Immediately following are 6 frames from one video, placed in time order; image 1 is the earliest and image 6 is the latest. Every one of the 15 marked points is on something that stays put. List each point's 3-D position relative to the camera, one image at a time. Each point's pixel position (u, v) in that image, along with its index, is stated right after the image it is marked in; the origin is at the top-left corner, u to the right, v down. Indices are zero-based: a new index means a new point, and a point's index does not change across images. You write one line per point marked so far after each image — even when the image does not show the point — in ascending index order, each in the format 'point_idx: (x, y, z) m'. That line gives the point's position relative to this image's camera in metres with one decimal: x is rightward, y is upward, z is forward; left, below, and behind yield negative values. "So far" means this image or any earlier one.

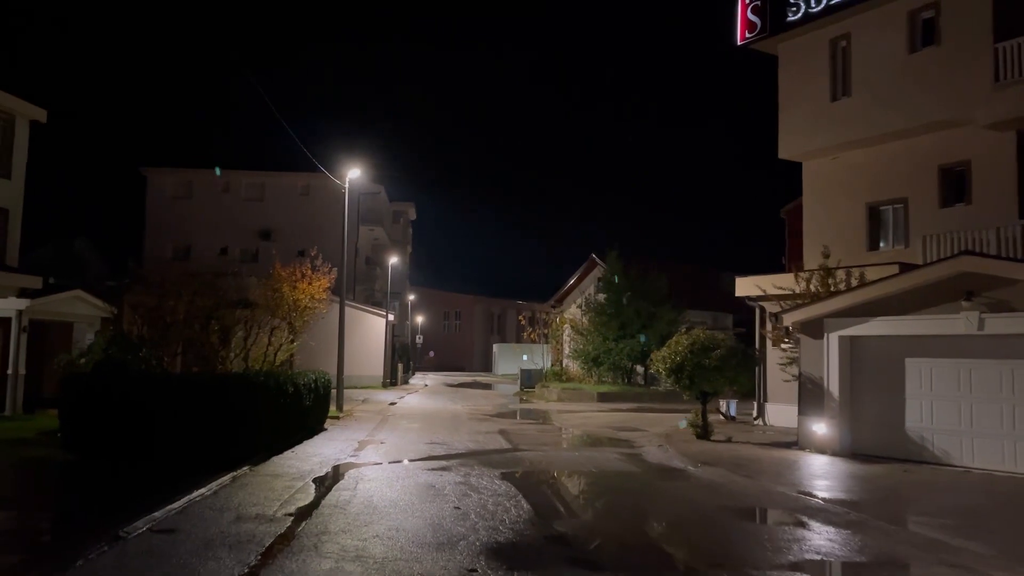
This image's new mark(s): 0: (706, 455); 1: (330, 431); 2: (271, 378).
0: (+3.6, -3.0, +15.6) m
1: (-3.9, -3.1, +18.5) m
2: (-4.4, -1.7, +15.6) m
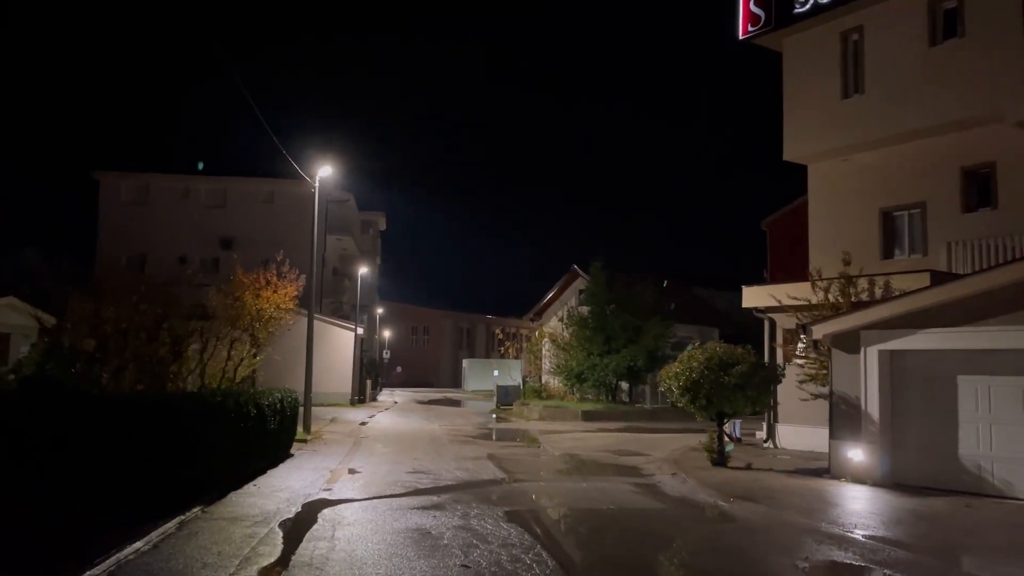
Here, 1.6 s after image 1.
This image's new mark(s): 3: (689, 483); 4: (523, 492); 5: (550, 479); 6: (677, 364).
0: (+3.5, -3.2, +13.7) m
1: (-4.0, -3.2, +16.3) m
2: (-4.4, -1.7, +13.4) m
3: (+2.9, -3.2, +14.2) m
4: (+0.2, -3.1, +13.0) m
5: (+0.7, -3.3, +14.8) m
6: (+3.1, -1.4, +16.0) m
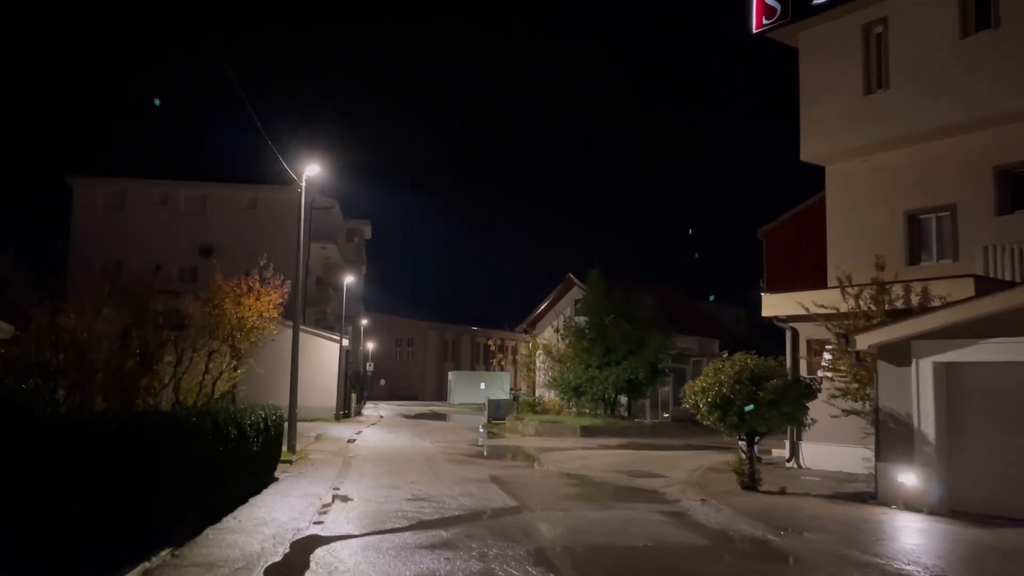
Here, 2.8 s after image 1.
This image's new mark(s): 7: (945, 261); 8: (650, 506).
0: (+3.7, -3.2, +12.2) m
1: (-3.9, -3.3, +14.7) m
2: (-4.2, -1.8, +11.8) m
3: (+3.1, -3.3, +12.7) m
4: (+0.4, -3.1, +11.5) m
5: (+0.9, -3.3, +13.3) m
6: (+3.2, -1.5, +14.5) m
7: (+9.7, +0.6, +19.4) m
8: (+2.1, -3.4, +13.3) m
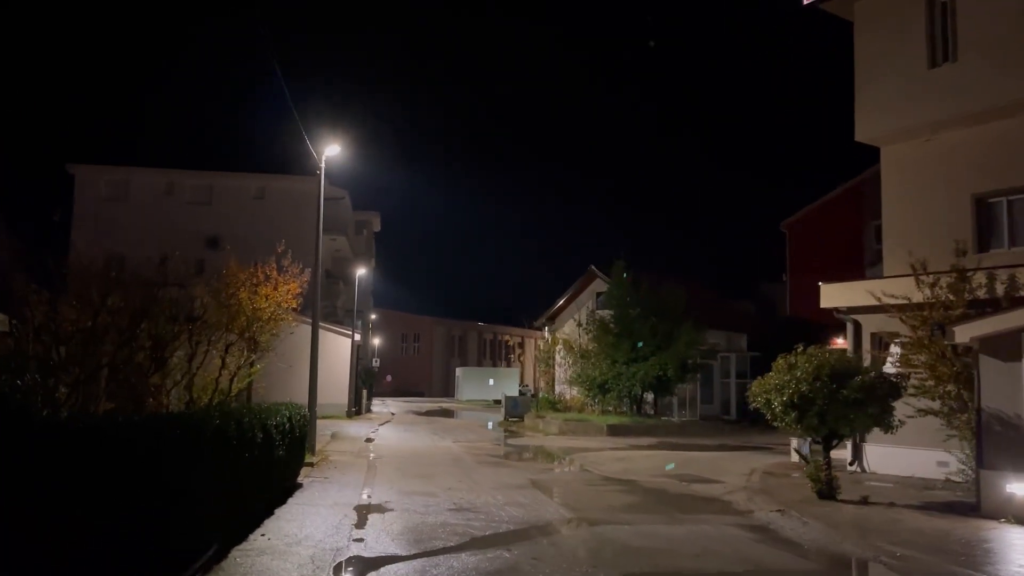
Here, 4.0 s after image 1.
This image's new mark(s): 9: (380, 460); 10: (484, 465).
0: (+4.5, -3.0, +10.8) m
1: (-3.1, -3.1, +13.2) m
2: (-3.4, -1.6, +10.4) m
3: (+3.9, -3.1, +11.2) m
4: (+1.2, -2.9, +10.1) m
5: (+1.6, -3.1, +11.8) m
6: (+4.0, -1.3, +13.0) m
7: (+10.5, +0.8, +17.9) m
8: (+2.9, -3.2, +11.8) m
9: (-2.9, -3.8, +19.1) m
10: (-0.6, -3.8, +18.6) m
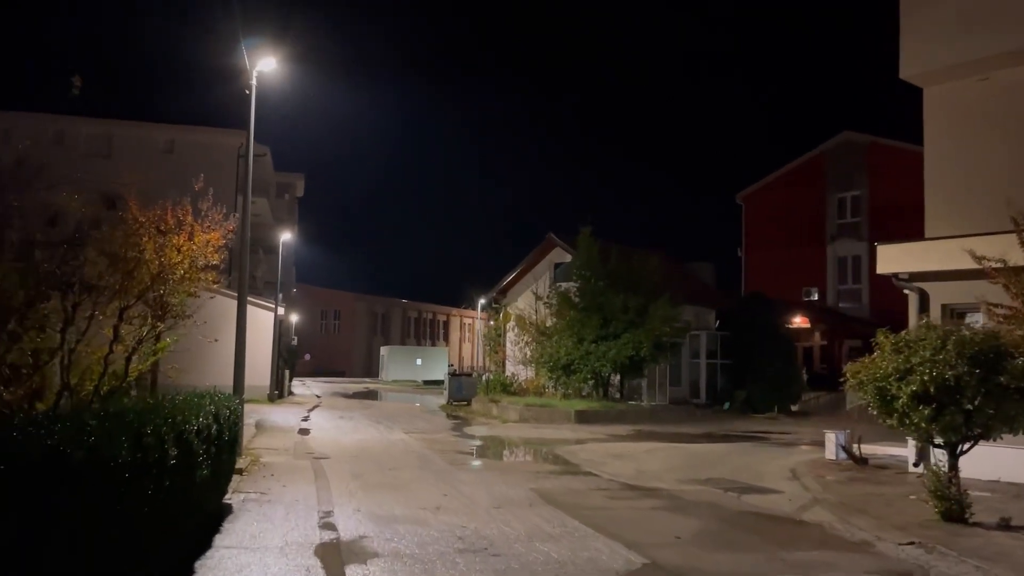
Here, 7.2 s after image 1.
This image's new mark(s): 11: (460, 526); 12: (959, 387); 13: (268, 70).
0: (+5.0, -2.5, +7.5) m
1: (-2.9, -2.5, +9.2) m
2: (-2.8, -1.0, +6.2) m
3: (+4.3, -2.6, +7.9) m
4: (+1.7, -2.4, +6.4) m
5: (+2.0, -2.6, +8.2) m
6: (+4.3, -0.7, +9.6) m
7: (+10.3, +1.4, +15.0) m
8: (+3.3, -2.6, +8.3) m
9: (-3.3, -3.0, +15.0) m
10: (-0.9, -3.1, +14.8) m
11: (-0.6, -2.6, +9.4) m
12: (+4.7, -1.0, +9.1) m
13: (-4.4, +3.9, +15.4) m
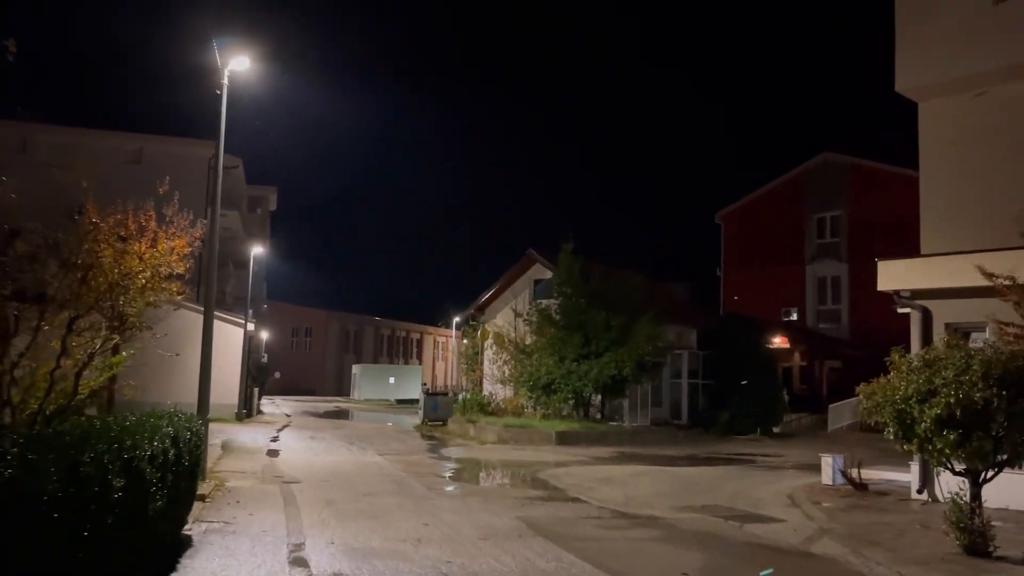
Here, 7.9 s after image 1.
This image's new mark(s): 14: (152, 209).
0: (+4.9, -2.6, +6.8) m
1: (-3.0, -2.6, +8.3) m
2: (-2.8, -1.0, +5.4) m
3: (+4.2, -2.7, +7.1) m
4: (+1.7, -2.5, +5.6) m
5: (+1.9, -2.7, +7.5) m
6: (+4.2, -0.9, +9.0) m
7: (+10.1, +1.1, +14.6) m
8: (+3.2, -2.7, +7.6) m
9: (-3.5, -3.2, +14.1) m
10: (-1.2, -3.3, +13.9) m
11: (-0.7, -2.7, +8.5) m
12: (+4.6, -1.2, +8.4) m
13: (-4.6, +3.7, +14.5) m
14: (-5.8, +1.3, +14.0) m
